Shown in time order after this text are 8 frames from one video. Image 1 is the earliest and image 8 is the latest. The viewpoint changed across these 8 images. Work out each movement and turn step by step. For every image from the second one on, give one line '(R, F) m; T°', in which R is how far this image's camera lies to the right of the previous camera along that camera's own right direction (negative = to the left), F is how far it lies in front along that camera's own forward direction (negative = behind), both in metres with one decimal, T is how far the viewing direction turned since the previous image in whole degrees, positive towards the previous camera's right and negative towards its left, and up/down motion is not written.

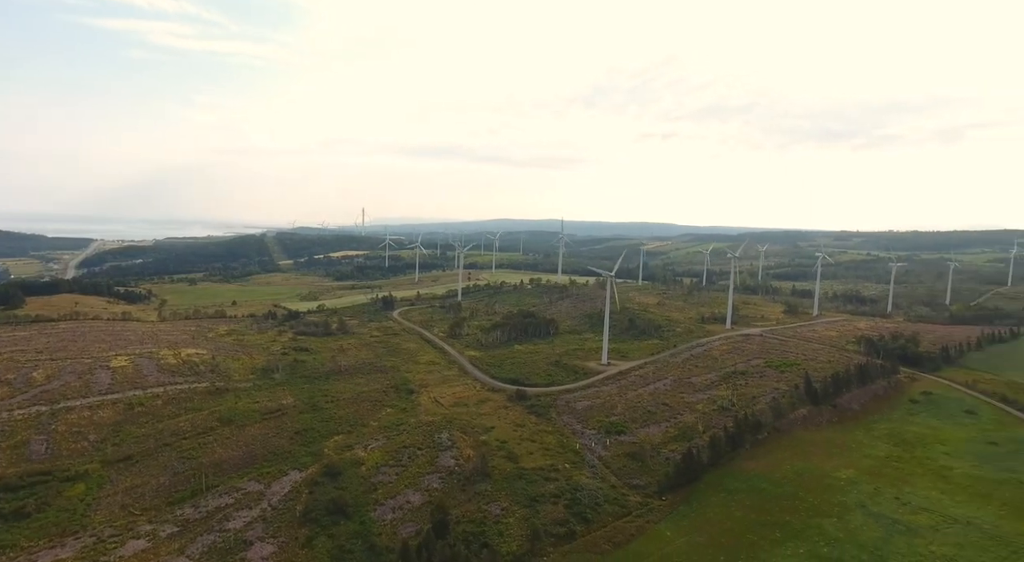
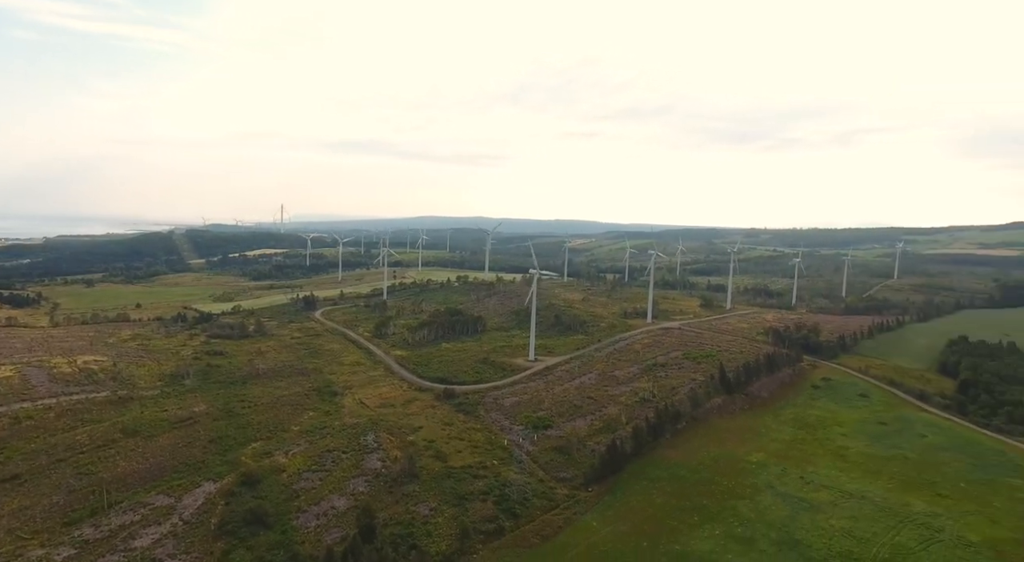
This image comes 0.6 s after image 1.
(+0.1, -0.2) m; +7°
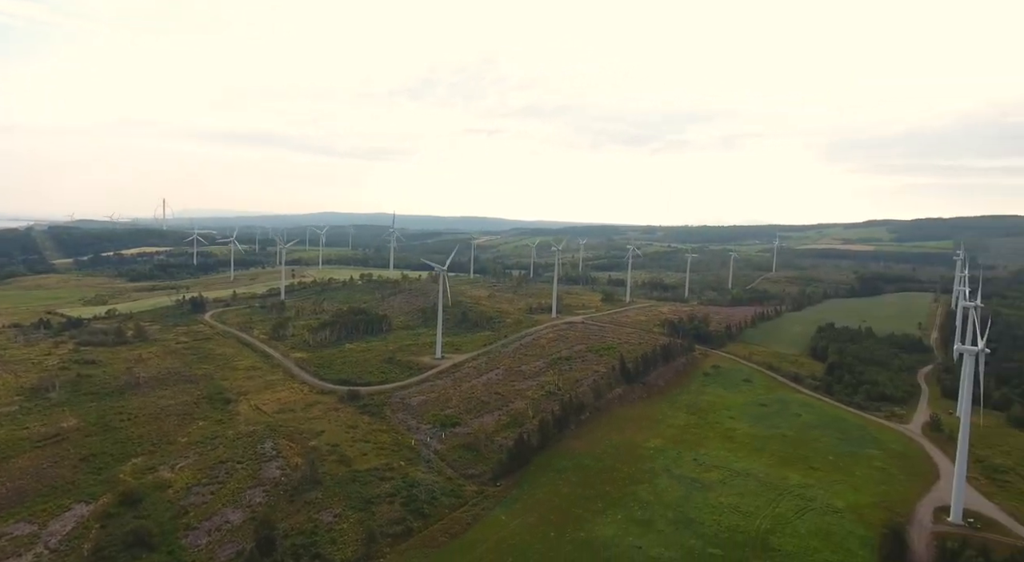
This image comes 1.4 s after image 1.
(0.0, -0.2) m; +9°
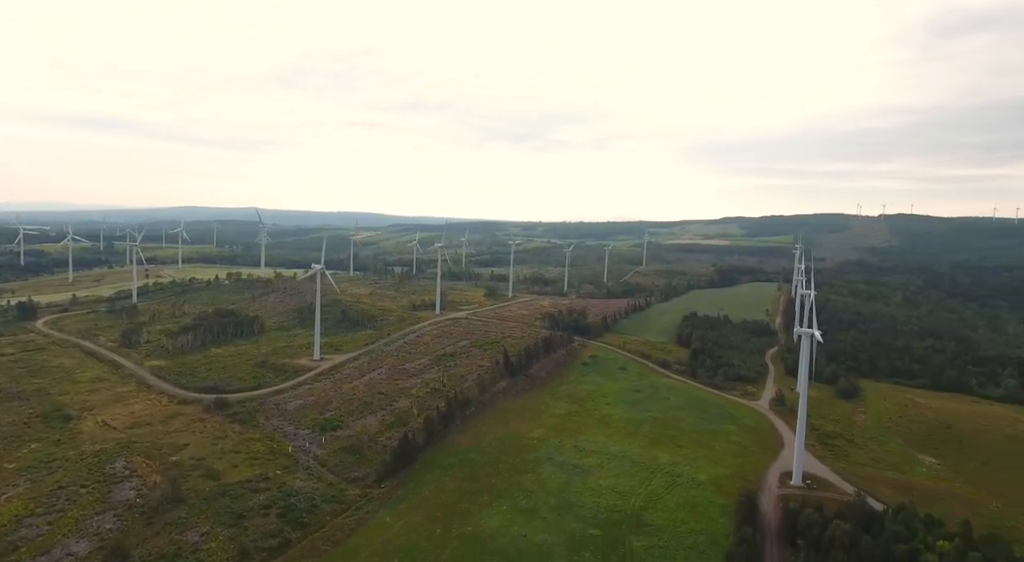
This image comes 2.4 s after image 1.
(0.0, -0.3) m; +11°
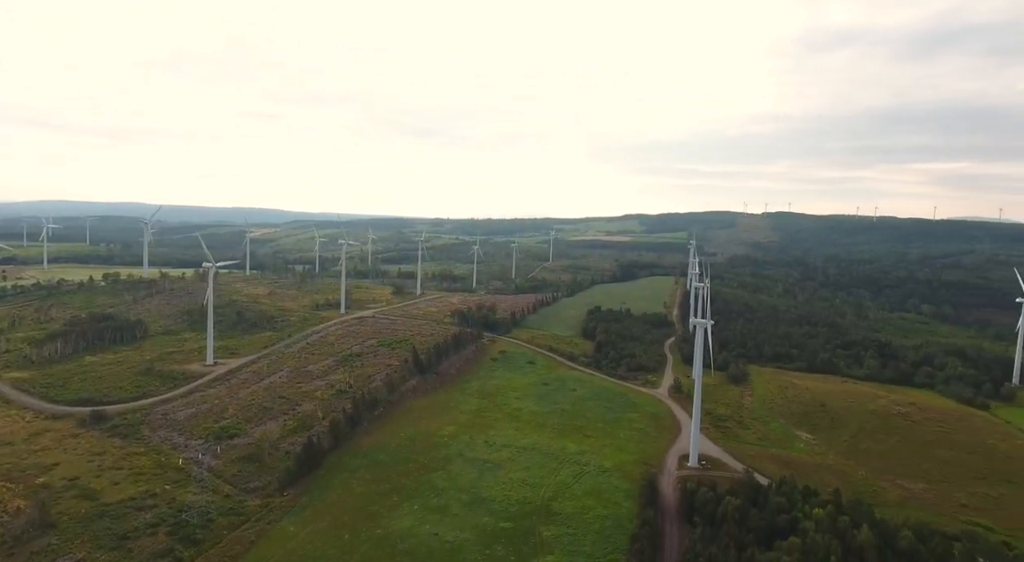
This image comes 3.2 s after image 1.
(-0.1, -0.2) m; +8°
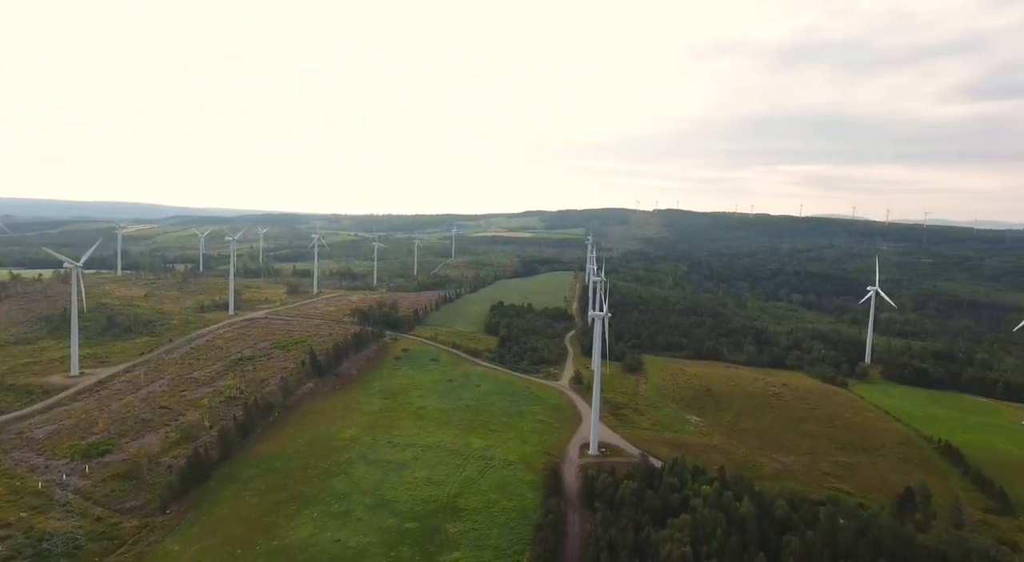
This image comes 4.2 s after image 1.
(-0.8, 0.0) m; +10°
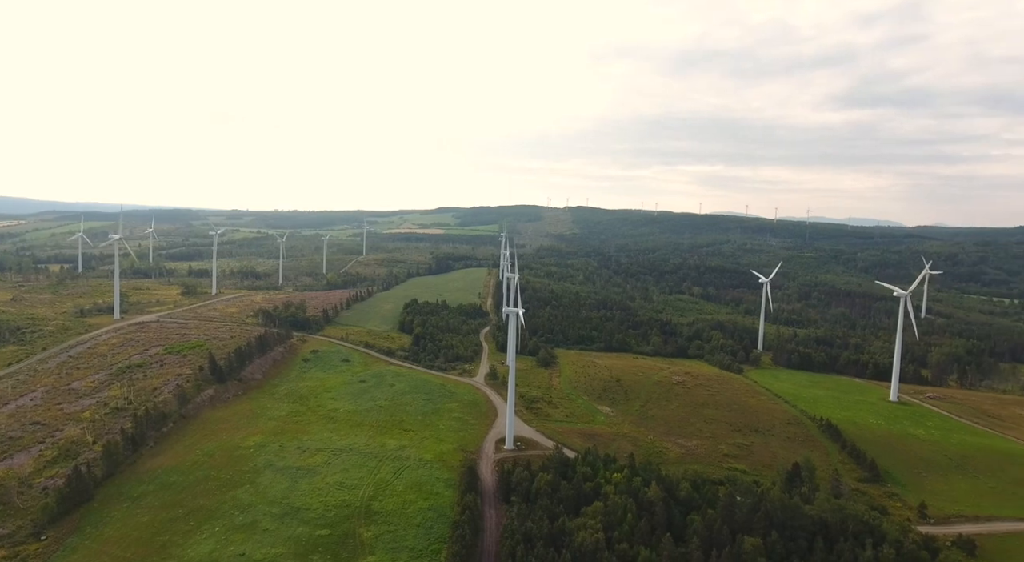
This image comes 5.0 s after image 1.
(-0.9, +0.1) m; +9°
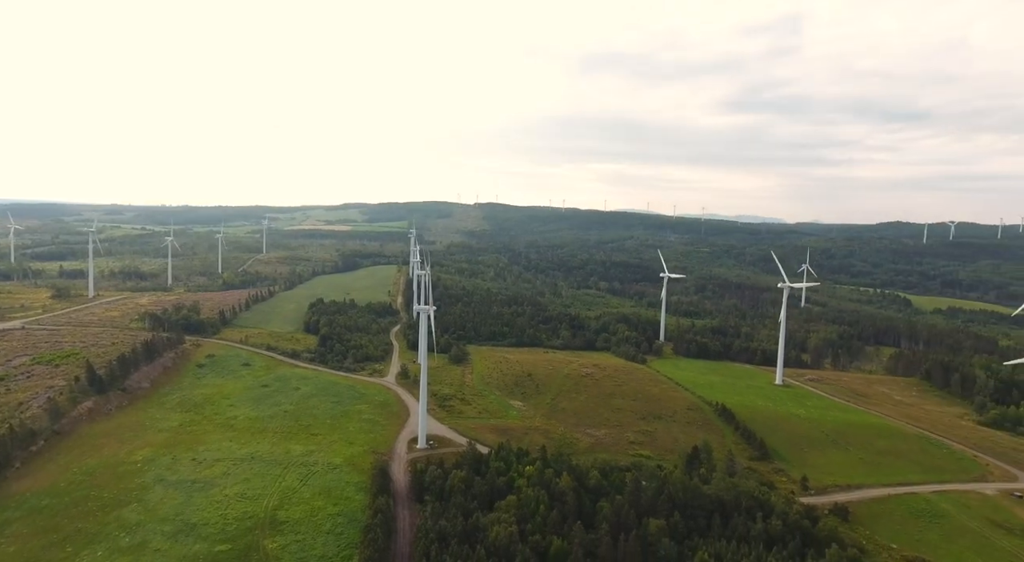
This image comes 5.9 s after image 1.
(-0.9, +0.3) m; +9°
